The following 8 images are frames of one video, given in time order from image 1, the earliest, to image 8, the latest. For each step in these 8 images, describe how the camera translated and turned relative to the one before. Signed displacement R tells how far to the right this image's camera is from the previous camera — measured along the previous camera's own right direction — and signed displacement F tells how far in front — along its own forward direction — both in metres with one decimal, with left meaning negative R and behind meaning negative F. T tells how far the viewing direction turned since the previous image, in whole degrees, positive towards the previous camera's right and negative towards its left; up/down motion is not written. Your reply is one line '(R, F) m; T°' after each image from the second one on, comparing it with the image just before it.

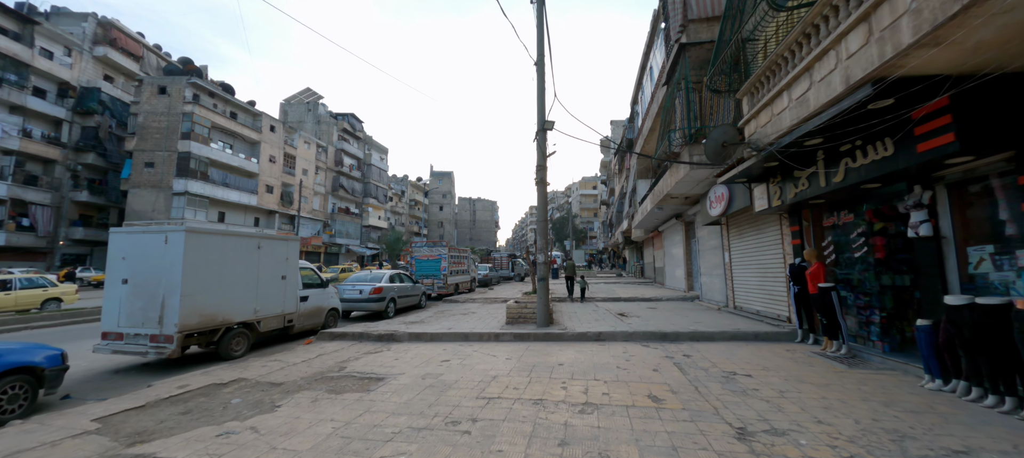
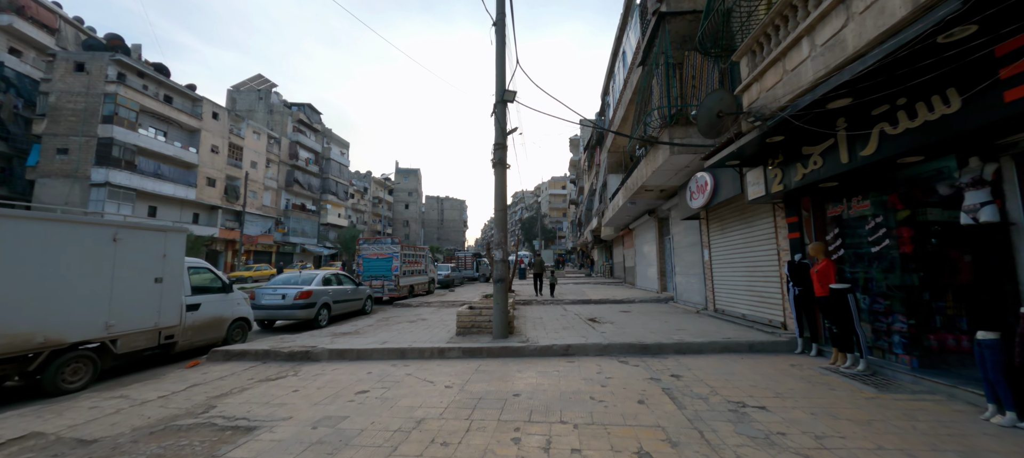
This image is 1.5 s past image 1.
(+0.4, +1.3) m; +5°
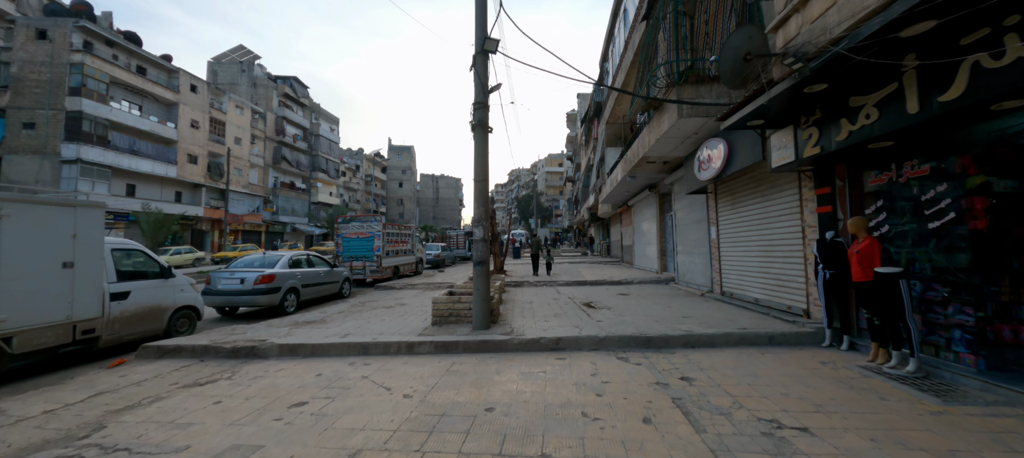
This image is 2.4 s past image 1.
(+0.2, +0.9) m; +1°
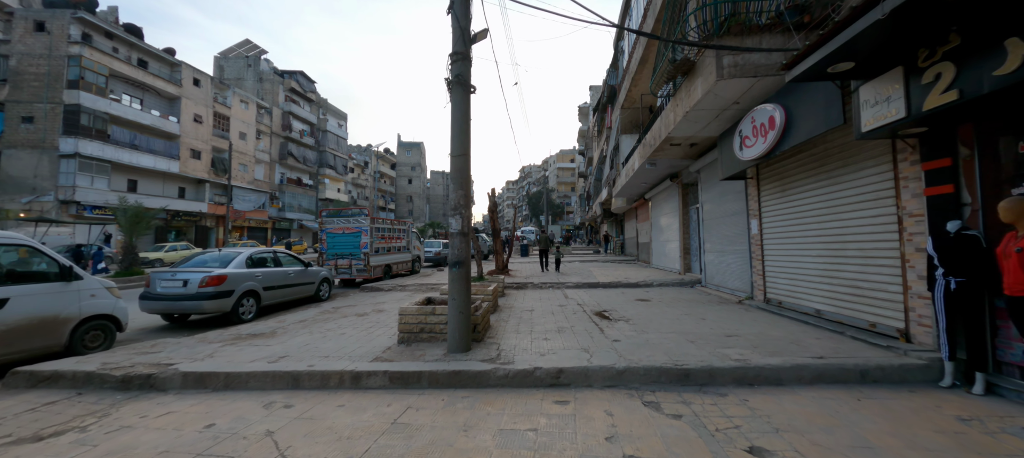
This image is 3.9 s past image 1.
(+0.3, +1.3) m; -2°
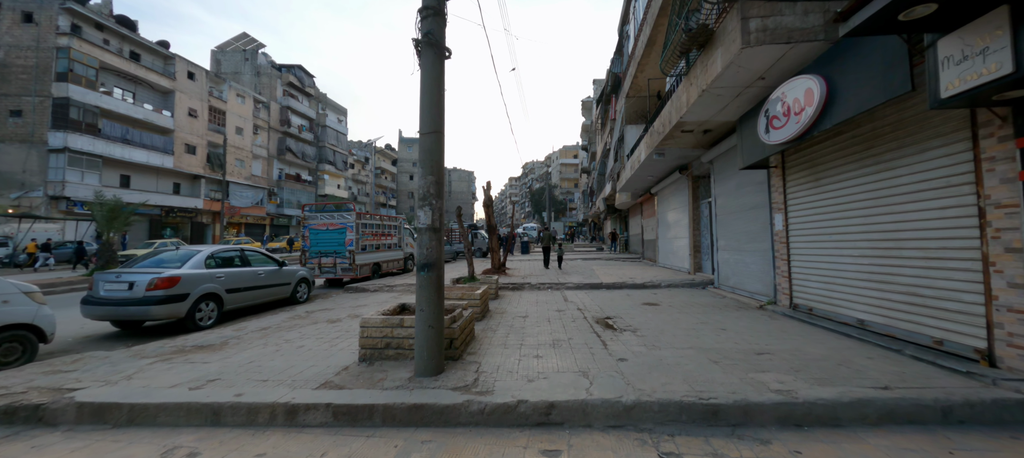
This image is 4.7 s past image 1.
(+0.2, +0.8) m; 0°
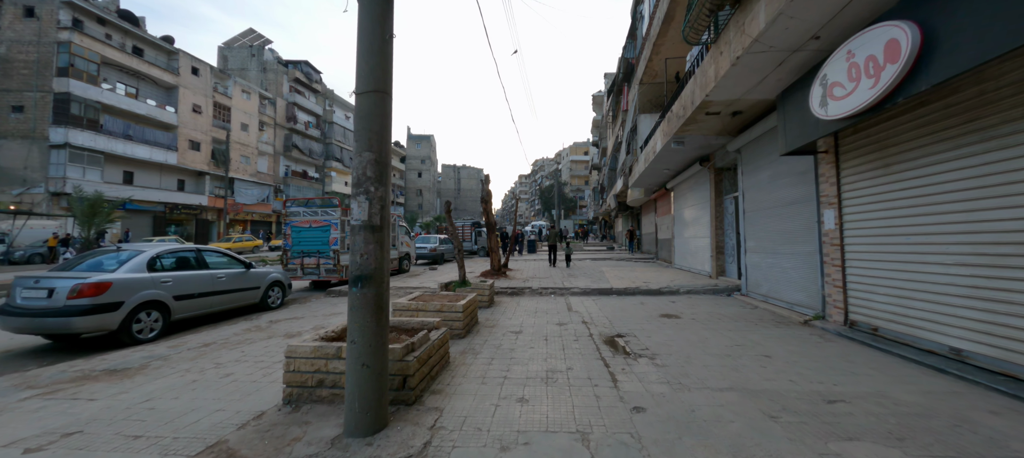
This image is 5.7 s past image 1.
(+0.3, +1.0) m; -2°
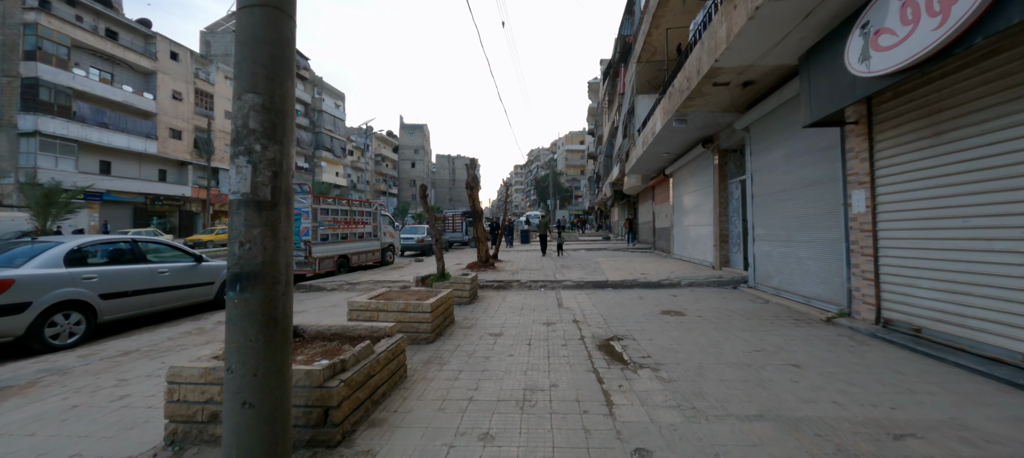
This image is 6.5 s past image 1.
(+0.2, +0.7) m; +1°
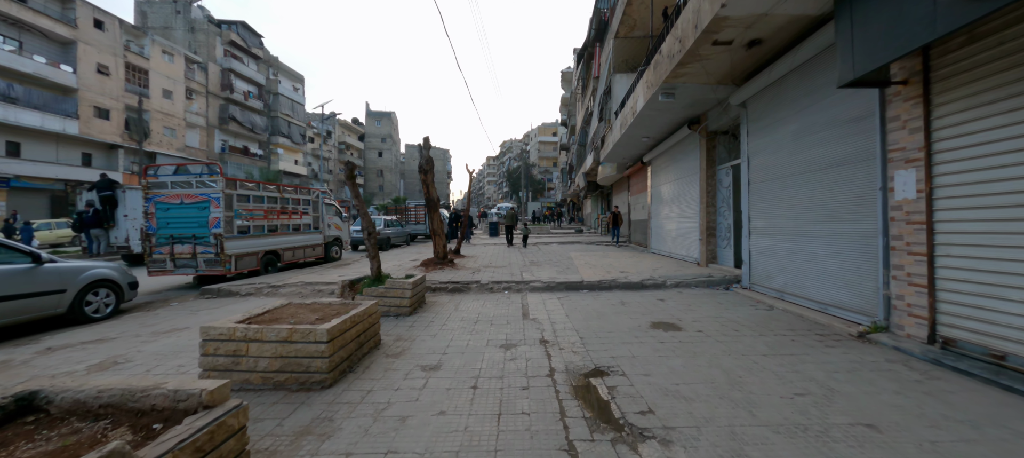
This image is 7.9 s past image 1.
(+0.3, +1.2) m; +4°
